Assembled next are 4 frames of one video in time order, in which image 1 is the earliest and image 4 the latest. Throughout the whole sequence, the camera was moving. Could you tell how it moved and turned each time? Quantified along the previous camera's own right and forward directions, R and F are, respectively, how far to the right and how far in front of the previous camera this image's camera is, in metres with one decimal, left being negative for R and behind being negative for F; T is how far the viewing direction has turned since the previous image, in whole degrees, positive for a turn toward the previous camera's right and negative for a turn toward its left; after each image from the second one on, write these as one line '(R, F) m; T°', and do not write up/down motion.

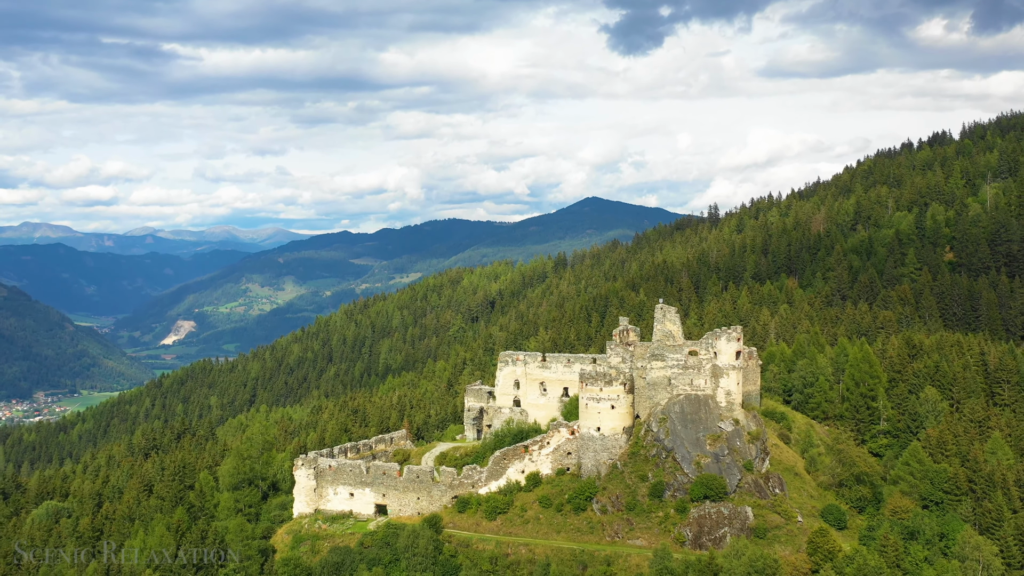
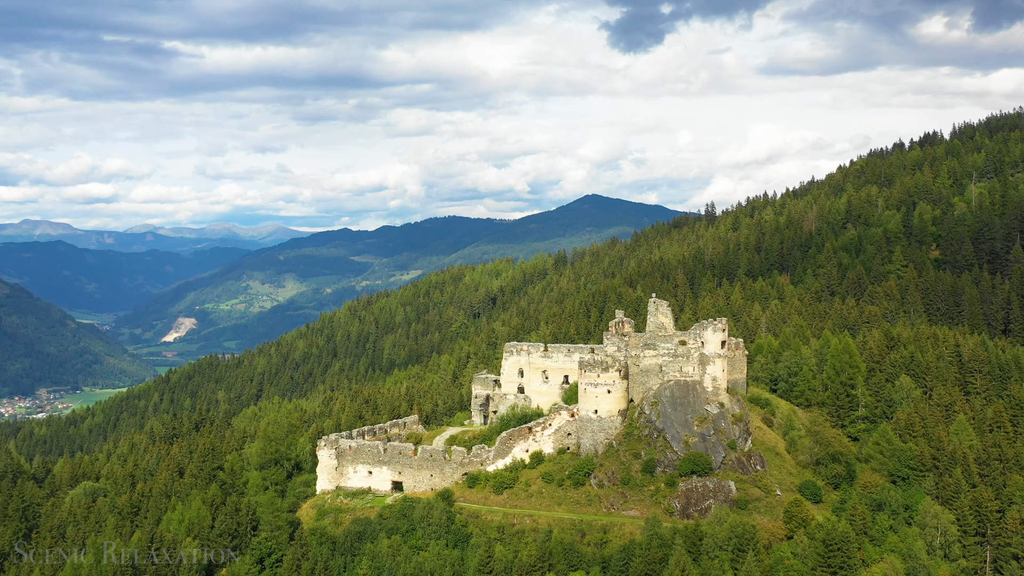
(-0.3, -5.2) m; 0°
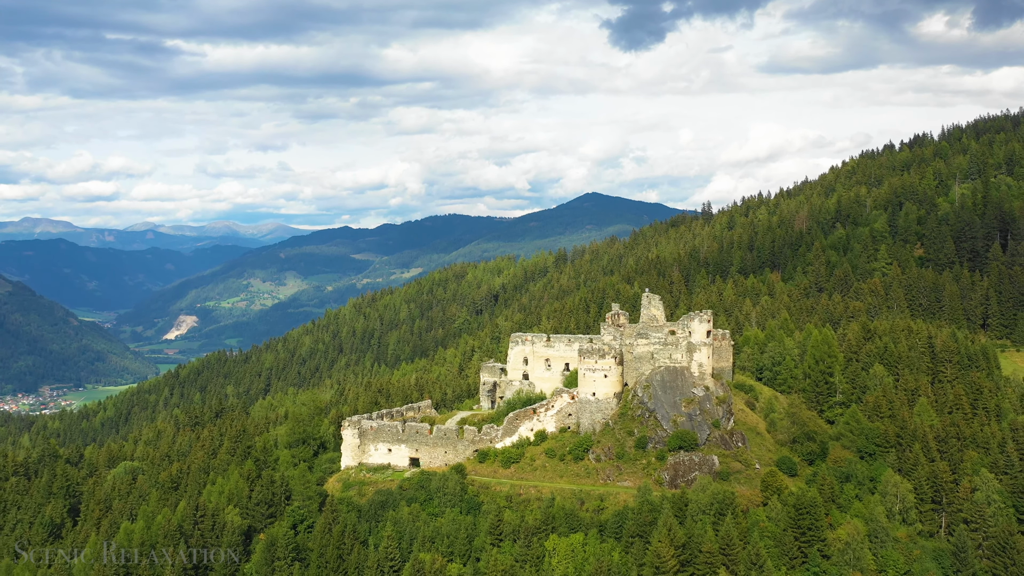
(-0.4, -6.5) m; 0°
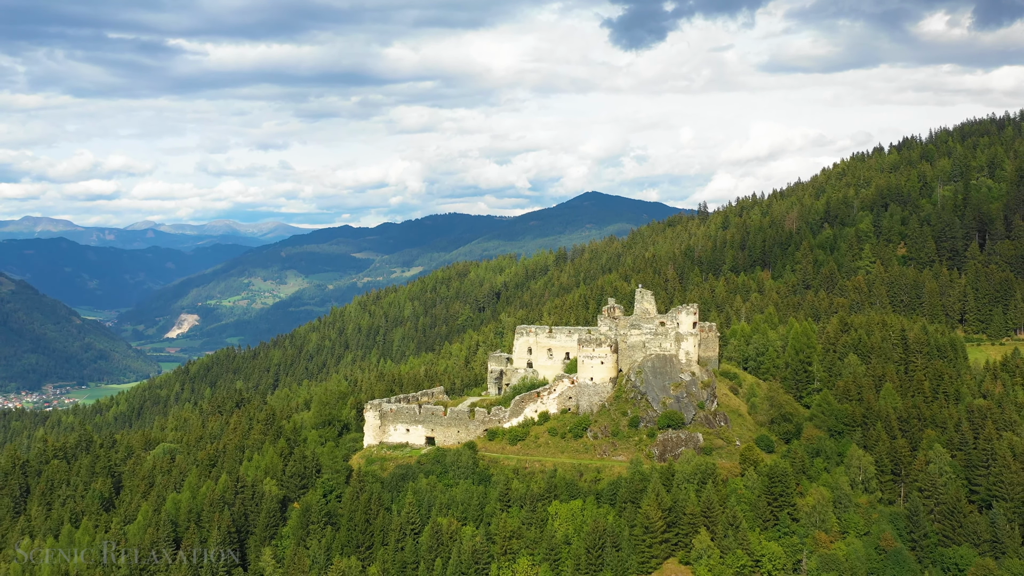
(-0.5, -7.4) m; 0°
